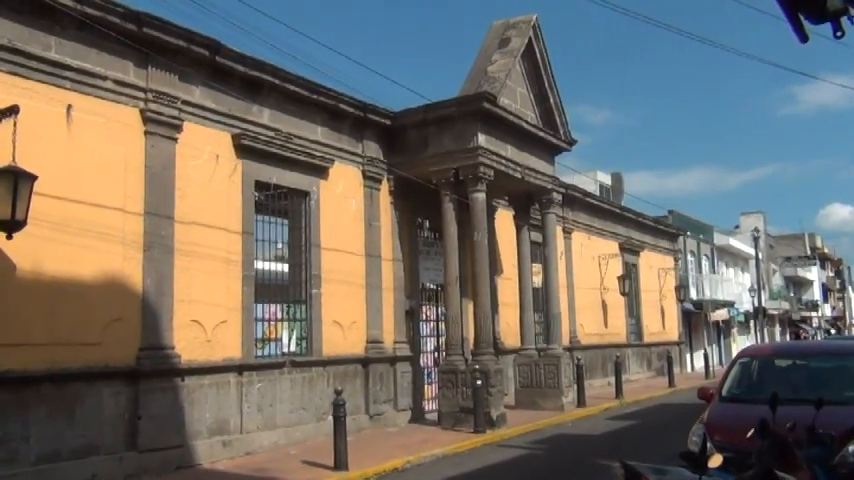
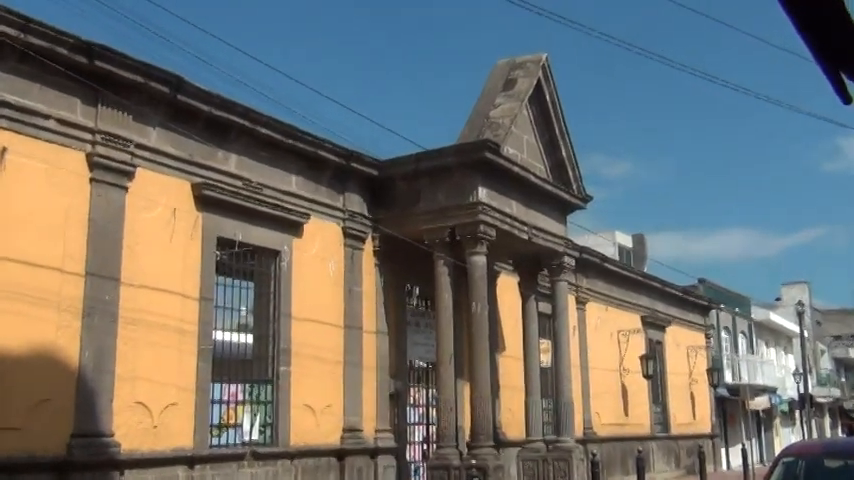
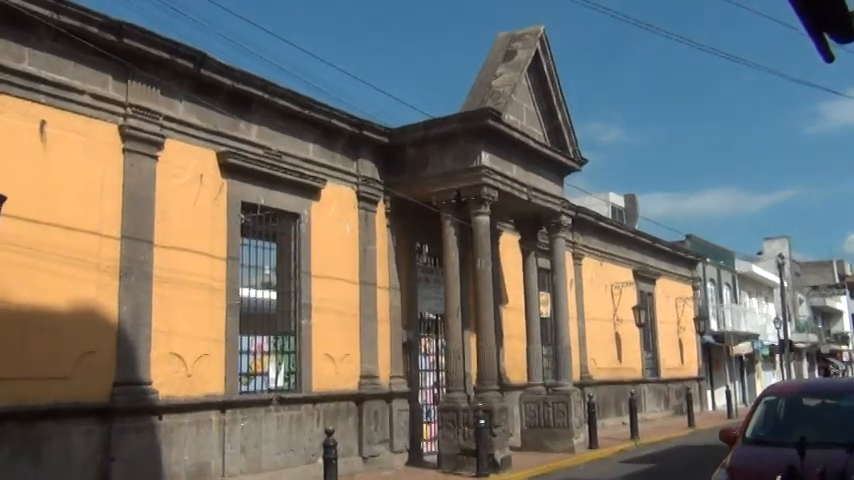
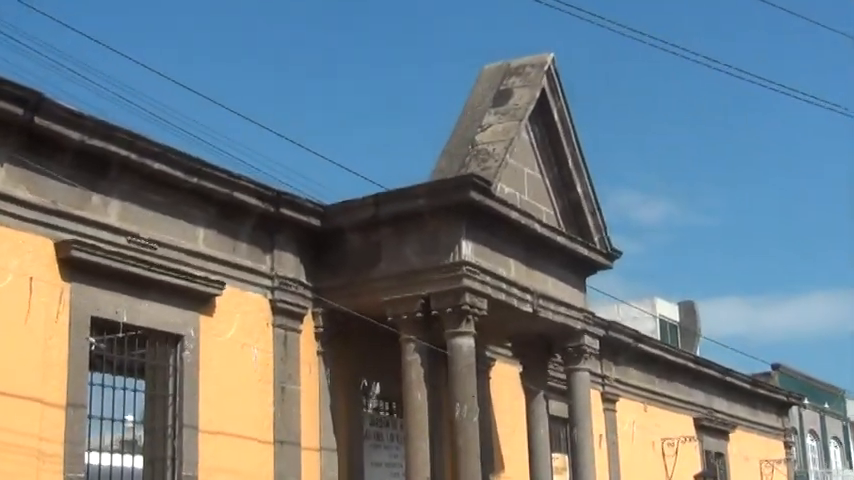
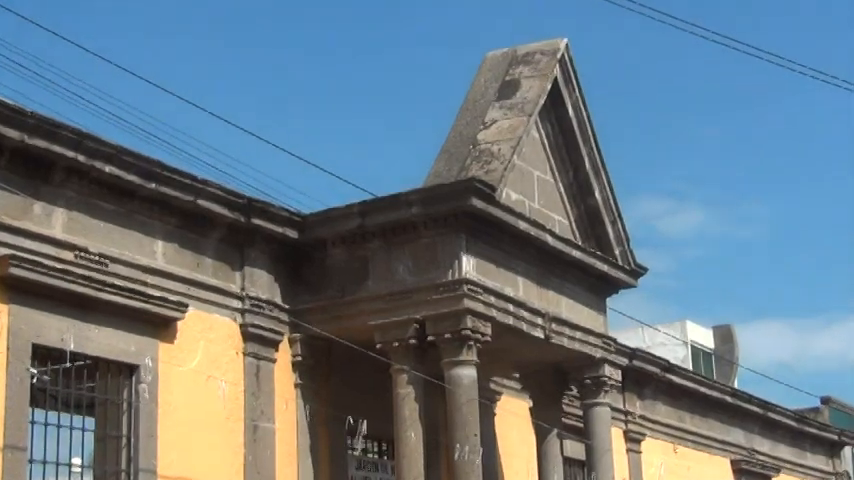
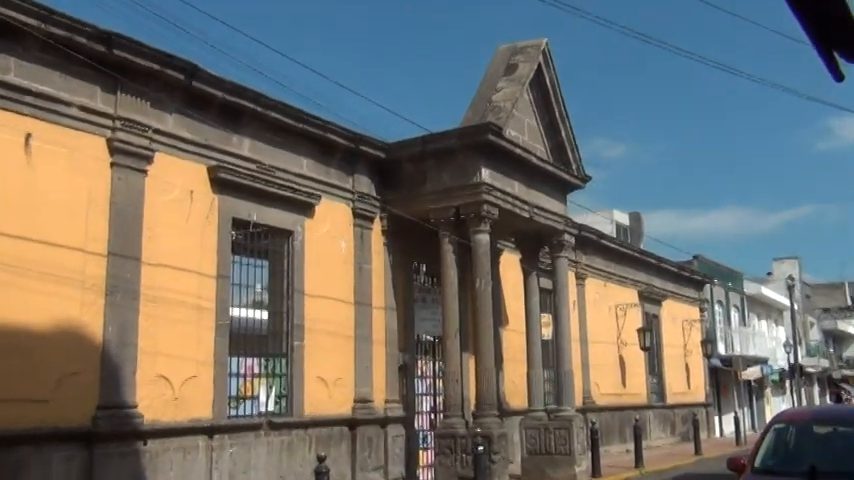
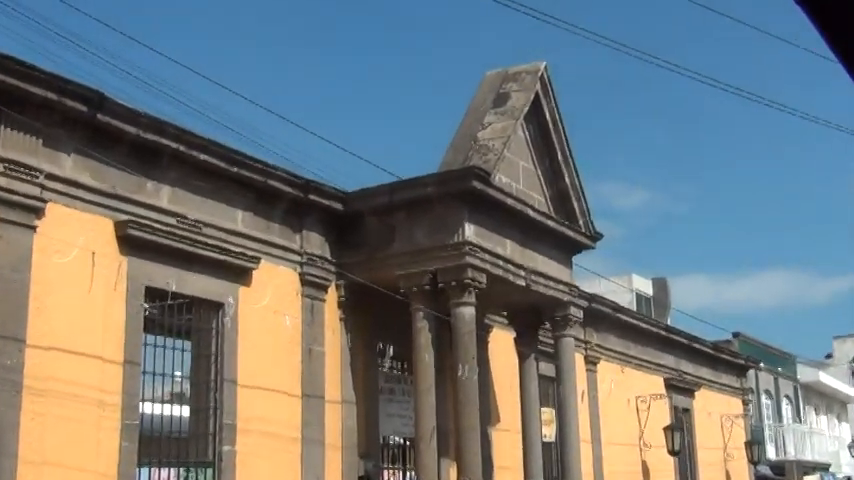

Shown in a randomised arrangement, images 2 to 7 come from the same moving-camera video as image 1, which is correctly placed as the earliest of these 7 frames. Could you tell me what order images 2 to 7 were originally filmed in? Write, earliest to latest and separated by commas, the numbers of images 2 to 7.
3, 6, 2, 7, 4, 5
